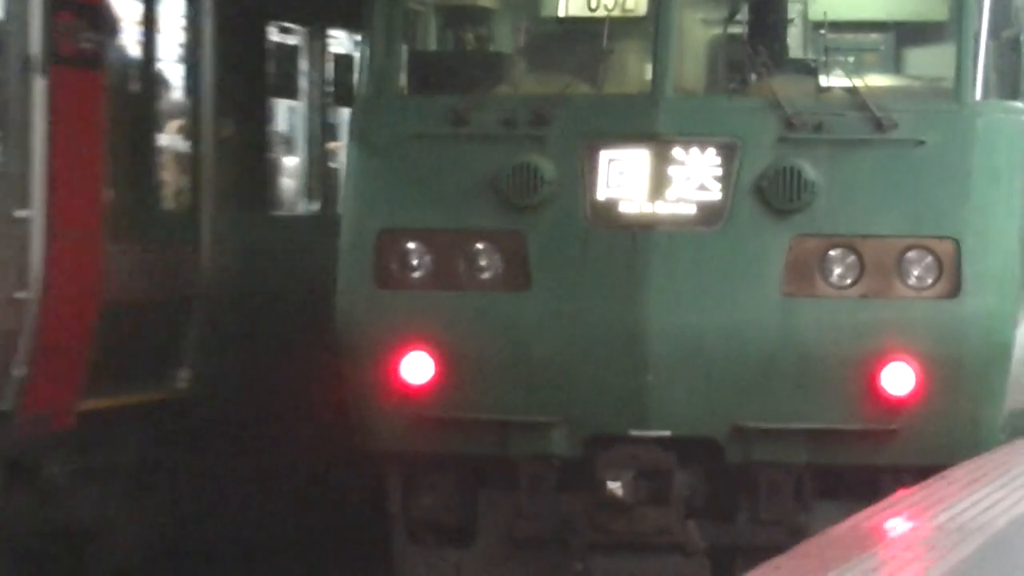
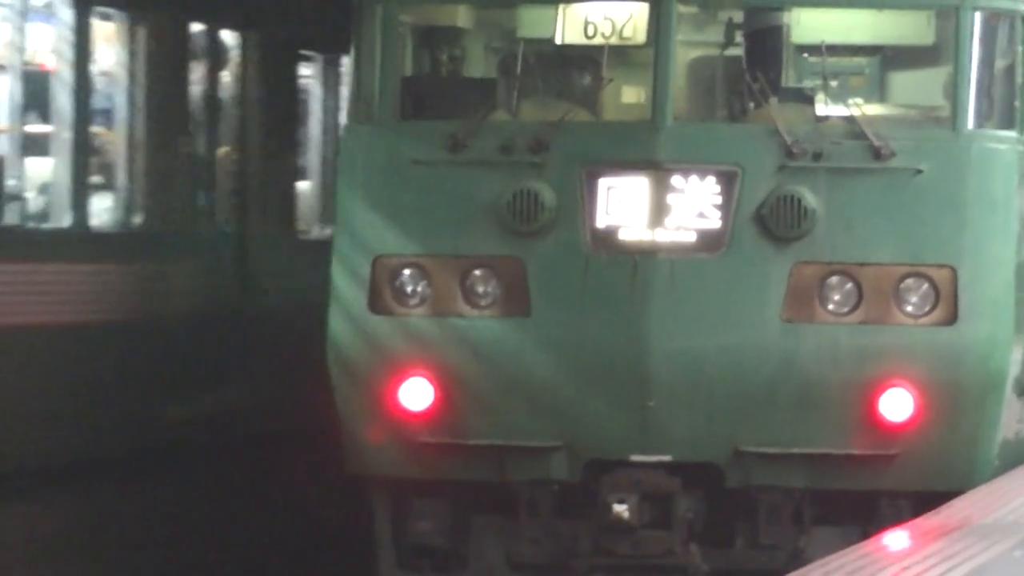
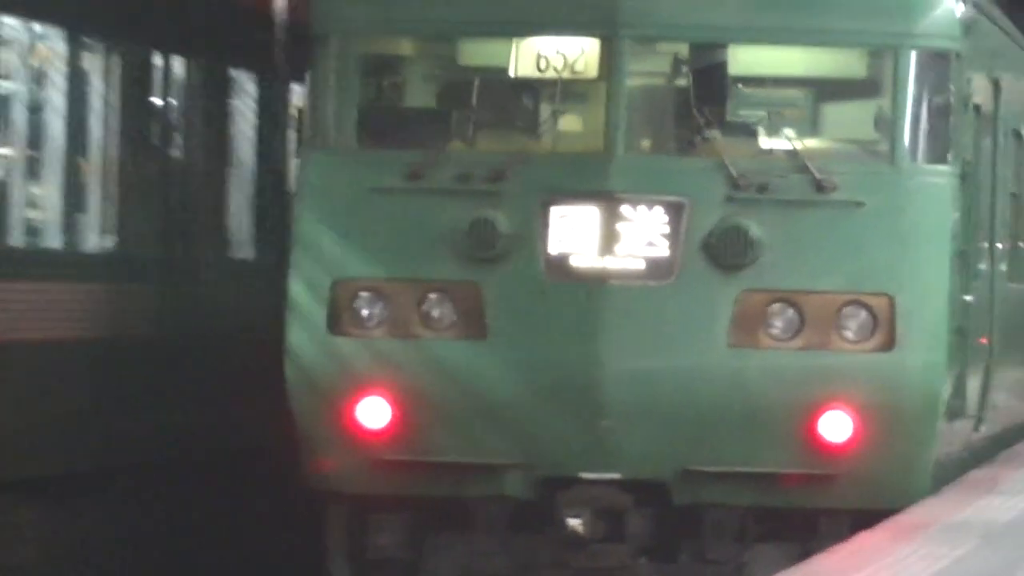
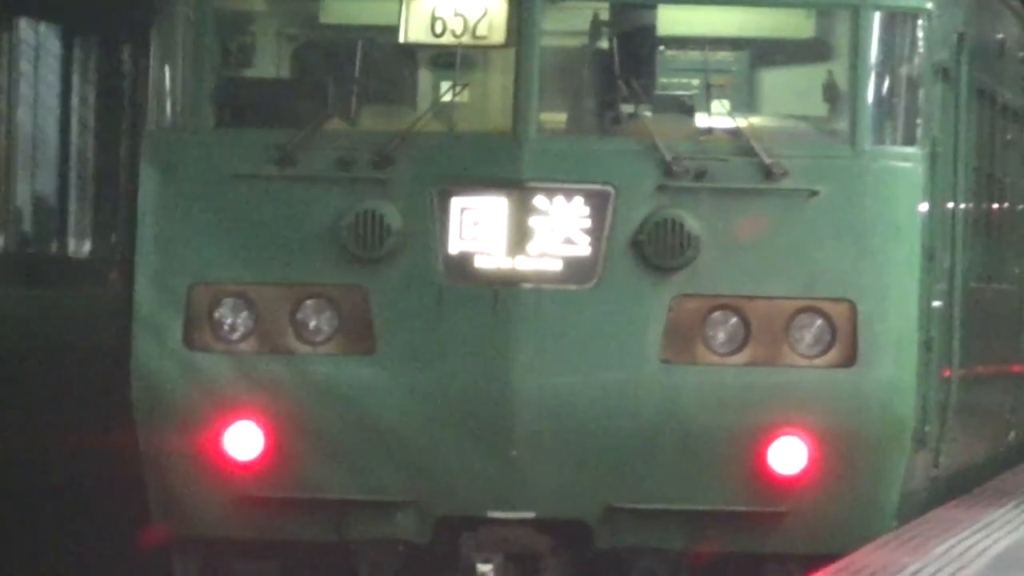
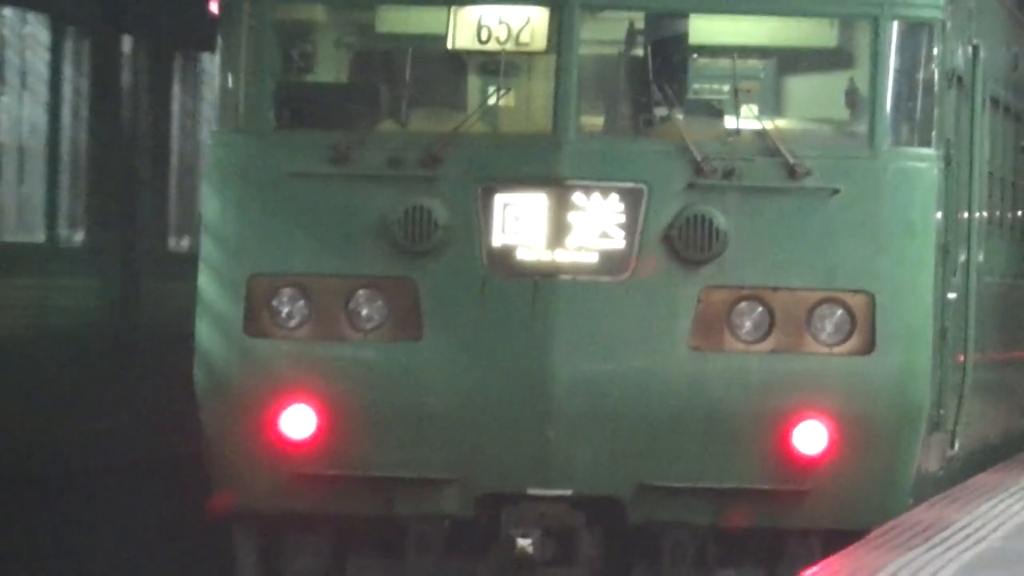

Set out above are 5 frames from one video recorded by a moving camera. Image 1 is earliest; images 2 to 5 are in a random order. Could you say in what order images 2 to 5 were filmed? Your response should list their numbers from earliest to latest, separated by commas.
2, 3, 5, 4
